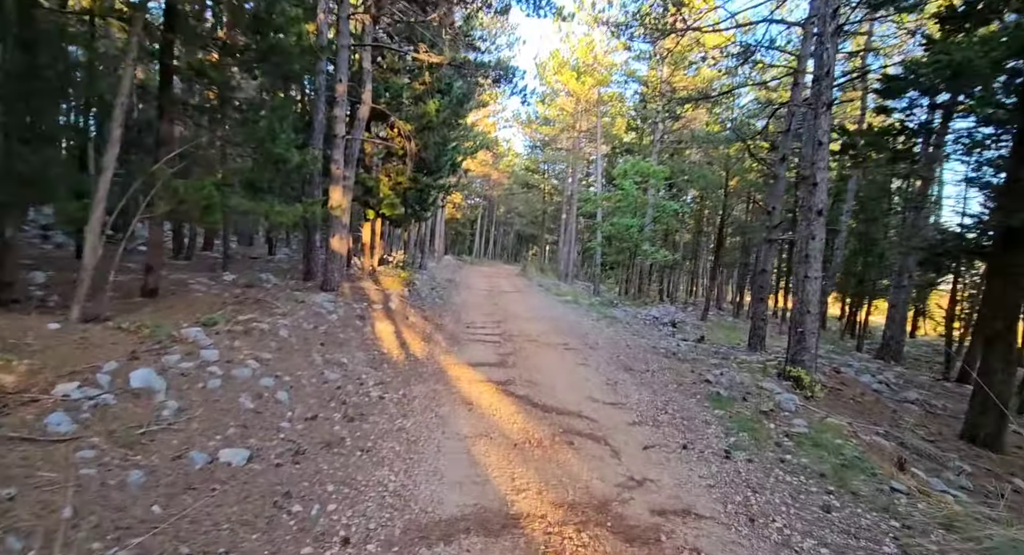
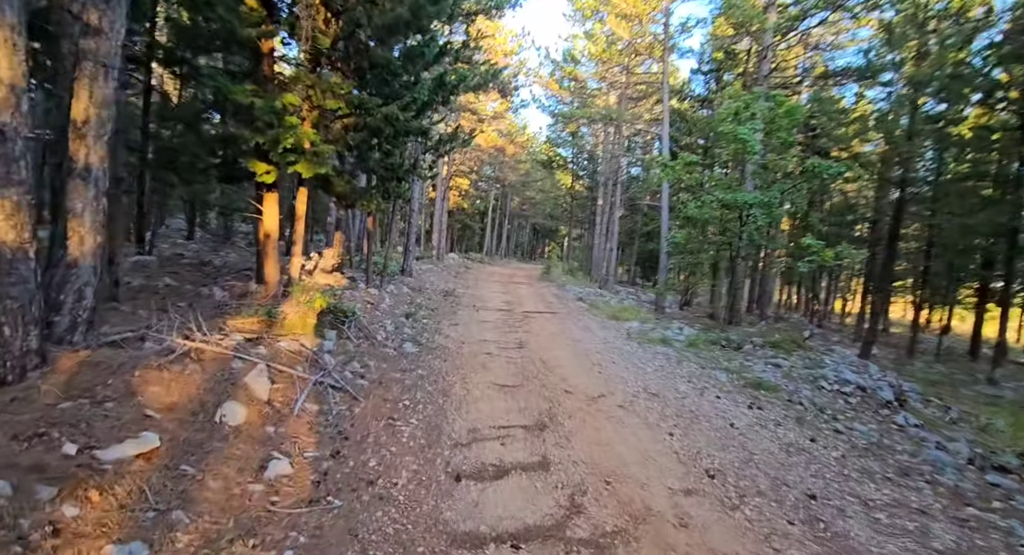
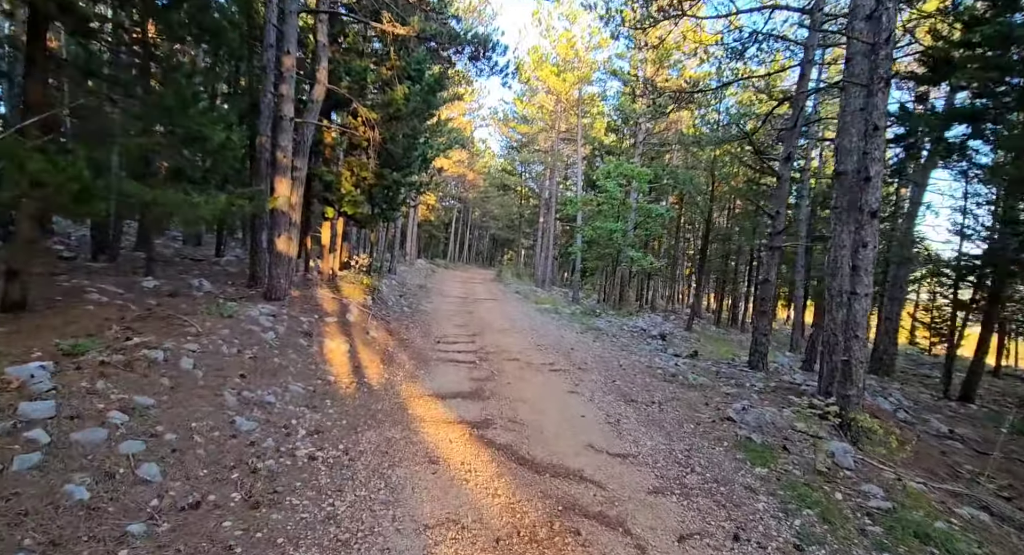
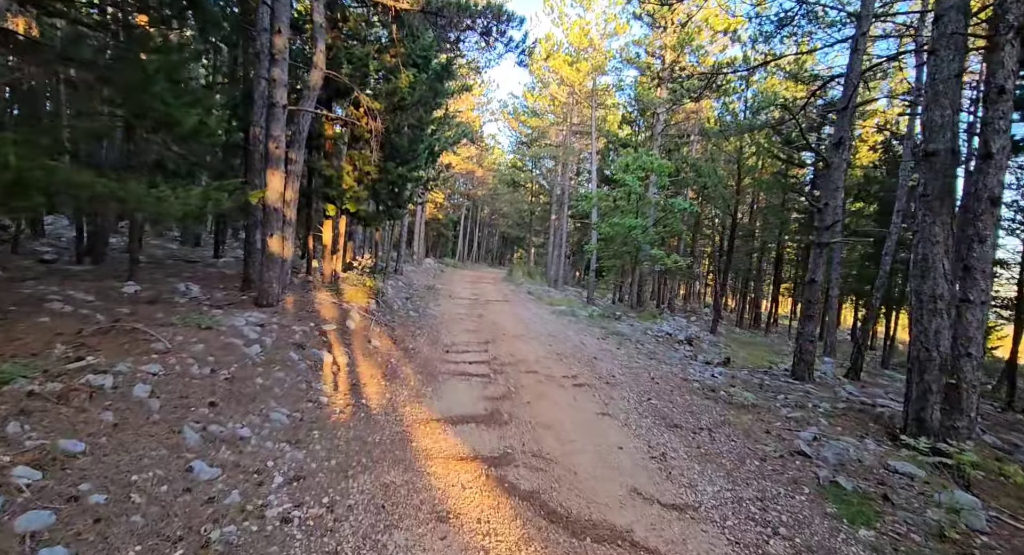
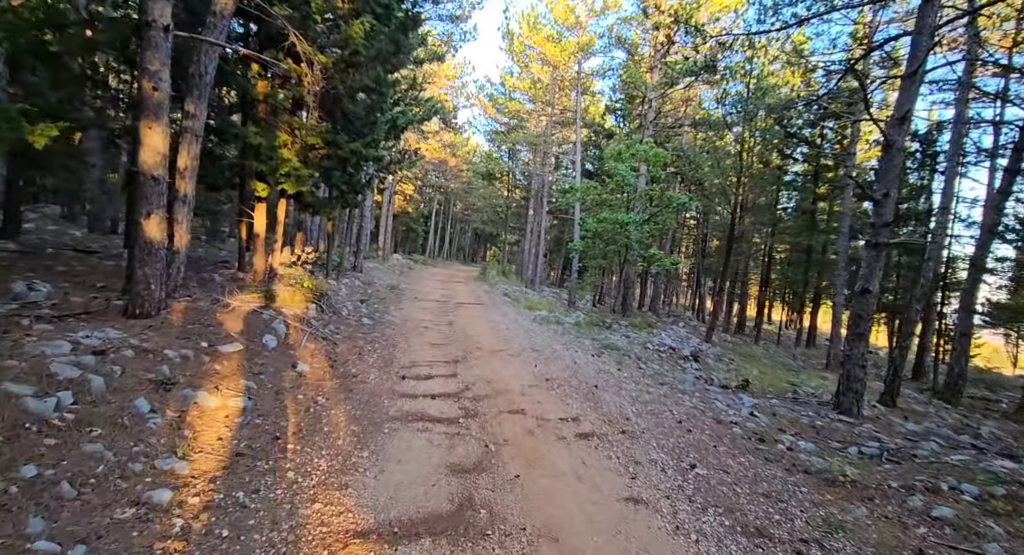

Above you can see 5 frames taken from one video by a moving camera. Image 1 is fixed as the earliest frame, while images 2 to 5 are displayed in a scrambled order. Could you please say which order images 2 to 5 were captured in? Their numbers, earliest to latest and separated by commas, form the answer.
3, 4, 5, 2
